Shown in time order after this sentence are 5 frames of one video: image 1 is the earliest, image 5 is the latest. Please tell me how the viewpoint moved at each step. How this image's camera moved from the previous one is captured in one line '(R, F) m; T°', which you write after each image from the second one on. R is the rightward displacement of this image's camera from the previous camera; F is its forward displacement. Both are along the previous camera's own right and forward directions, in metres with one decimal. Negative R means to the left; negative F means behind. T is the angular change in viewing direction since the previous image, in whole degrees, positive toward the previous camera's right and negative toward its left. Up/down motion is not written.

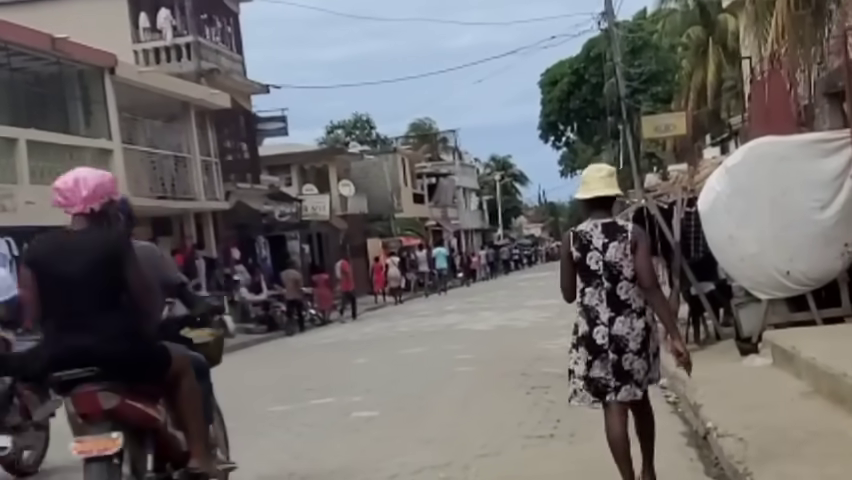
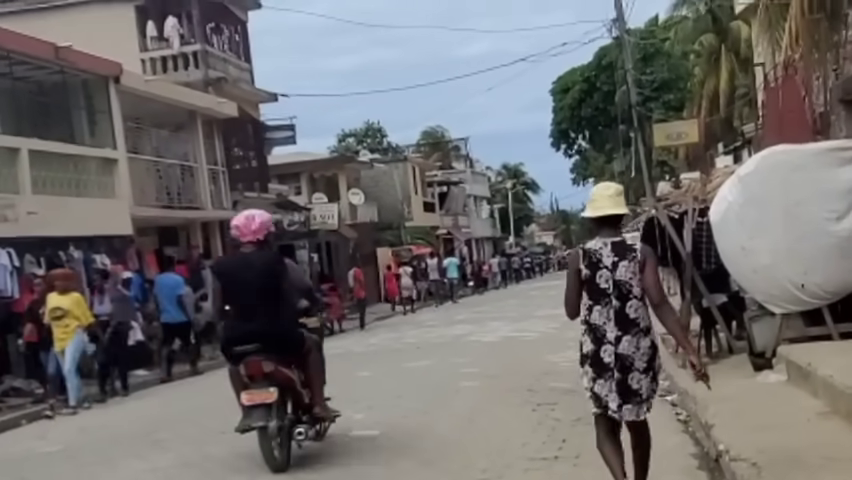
(+0.1, +0.3) m; -1°
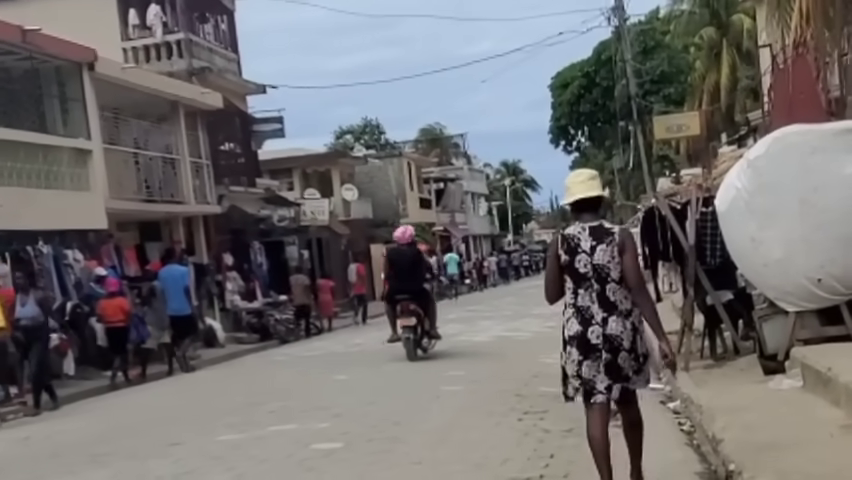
(+0.2, +1.1) m; 0°
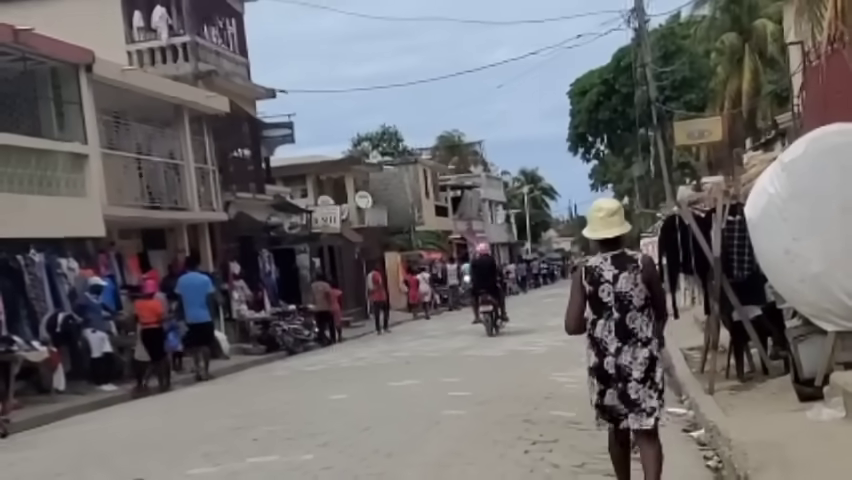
(+0.2, +1.0) m; -1°
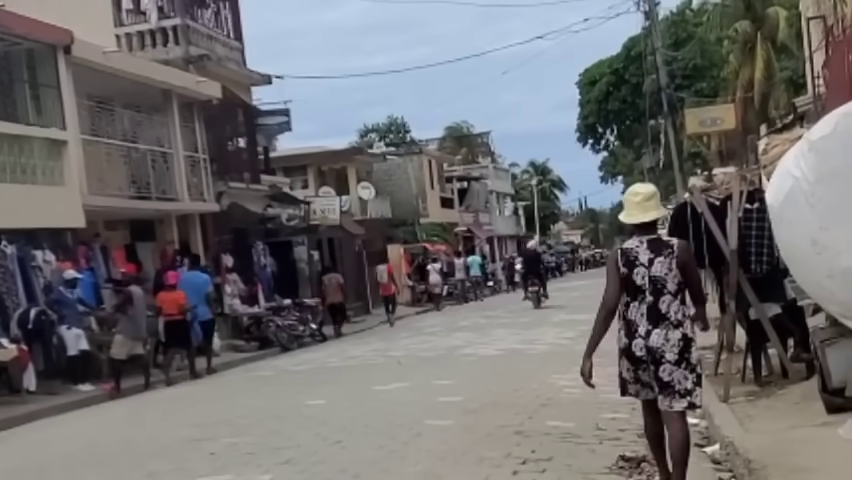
(+0.2, +1.1) m; 0°
